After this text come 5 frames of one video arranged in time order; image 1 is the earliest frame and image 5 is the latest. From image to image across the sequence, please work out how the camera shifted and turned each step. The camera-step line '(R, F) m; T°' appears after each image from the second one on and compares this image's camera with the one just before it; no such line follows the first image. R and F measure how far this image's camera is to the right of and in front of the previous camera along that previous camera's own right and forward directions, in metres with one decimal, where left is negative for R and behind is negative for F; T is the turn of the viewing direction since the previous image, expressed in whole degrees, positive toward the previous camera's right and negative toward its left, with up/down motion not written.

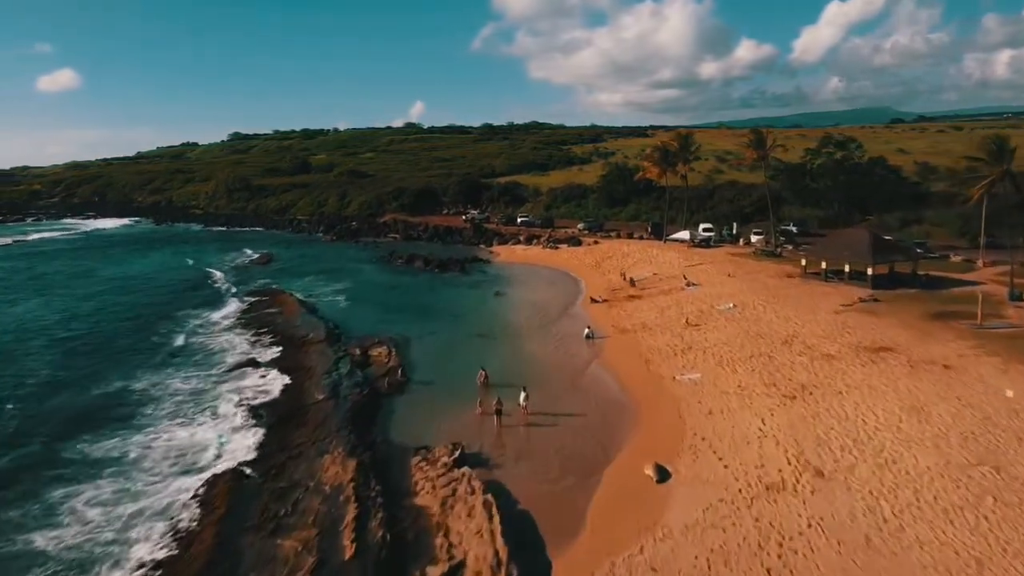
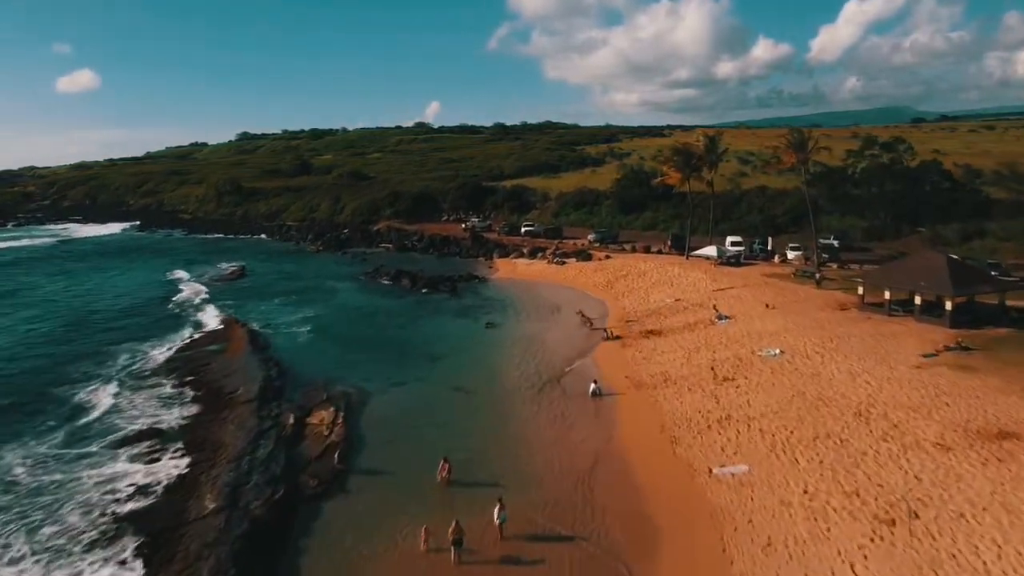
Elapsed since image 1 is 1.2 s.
(+1.1, +8.5) m; -1°
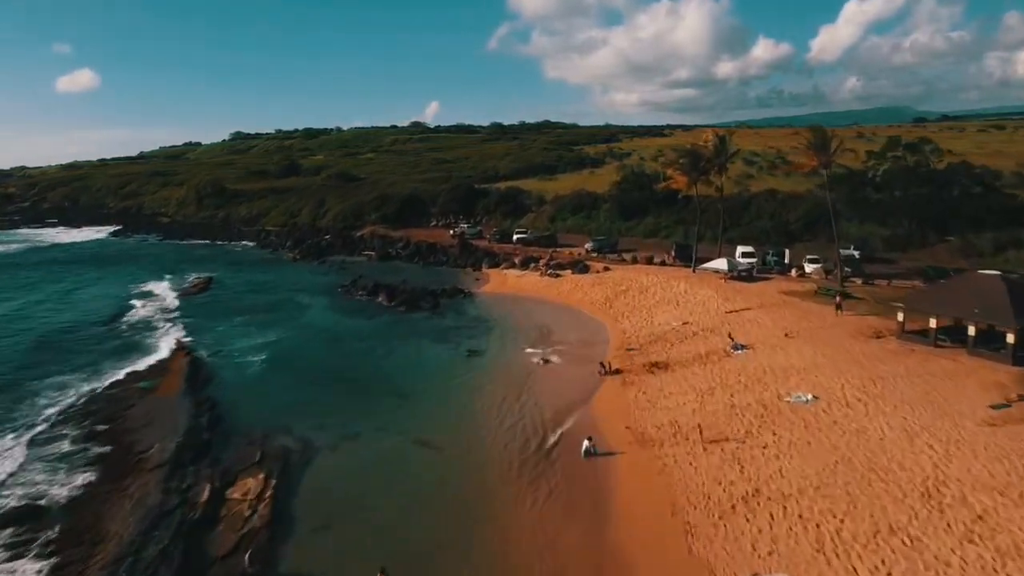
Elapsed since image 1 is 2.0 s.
(+0.7, +5.6) m; 0°
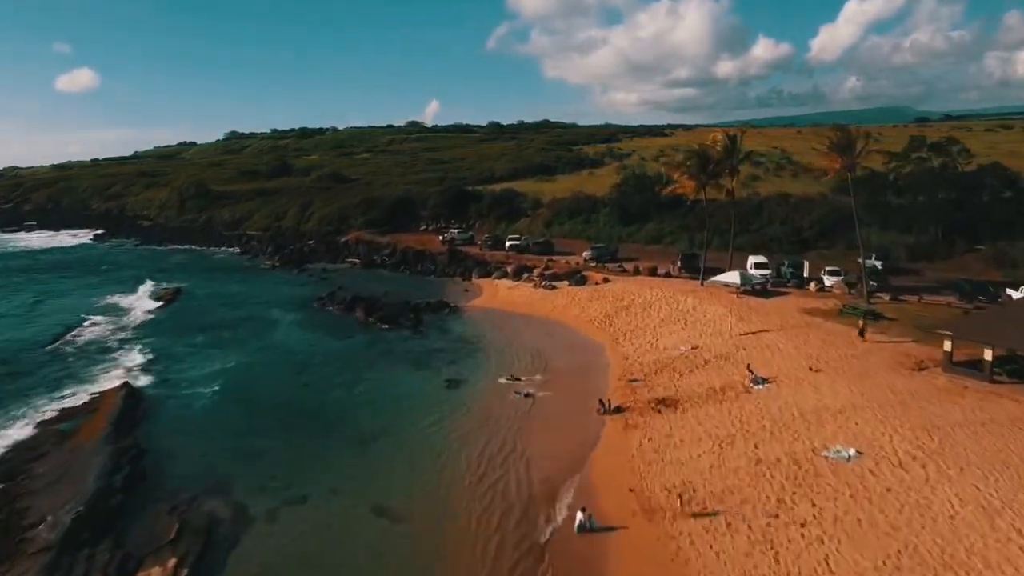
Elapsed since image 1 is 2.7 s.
(+0.6, +4.7) m; 0°
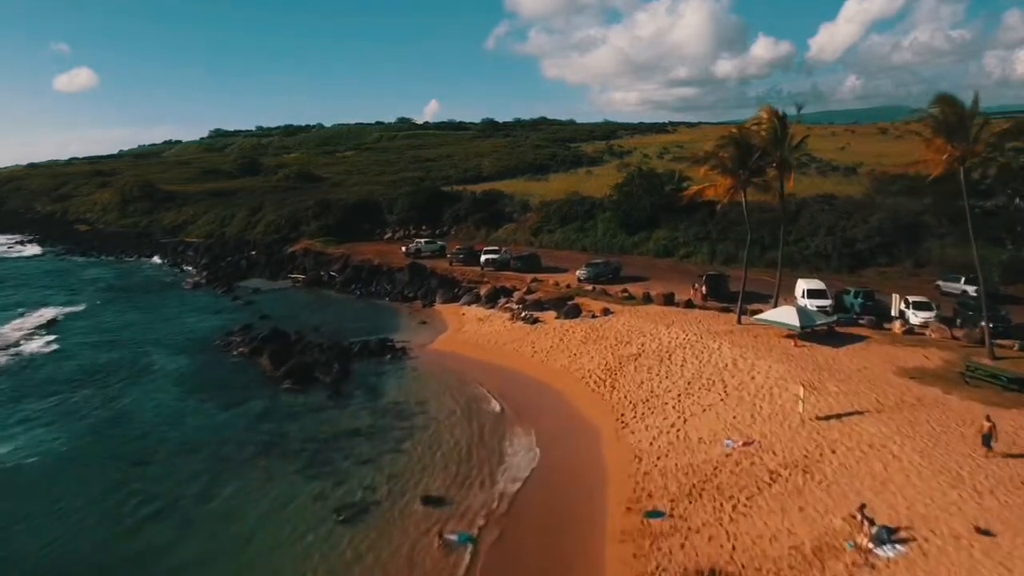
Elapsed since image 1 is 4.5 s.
(+1.5, +13.2) m; 0°
